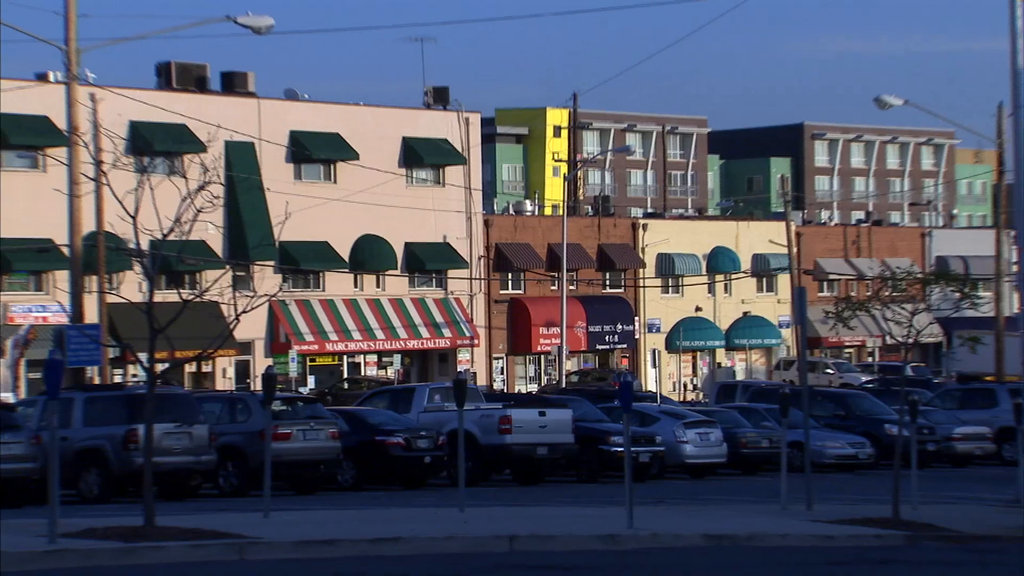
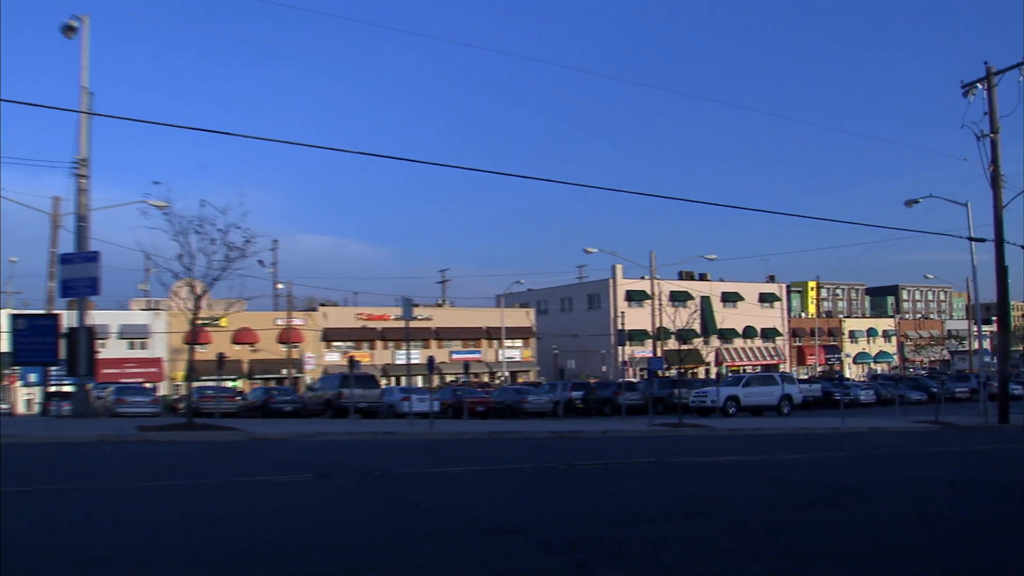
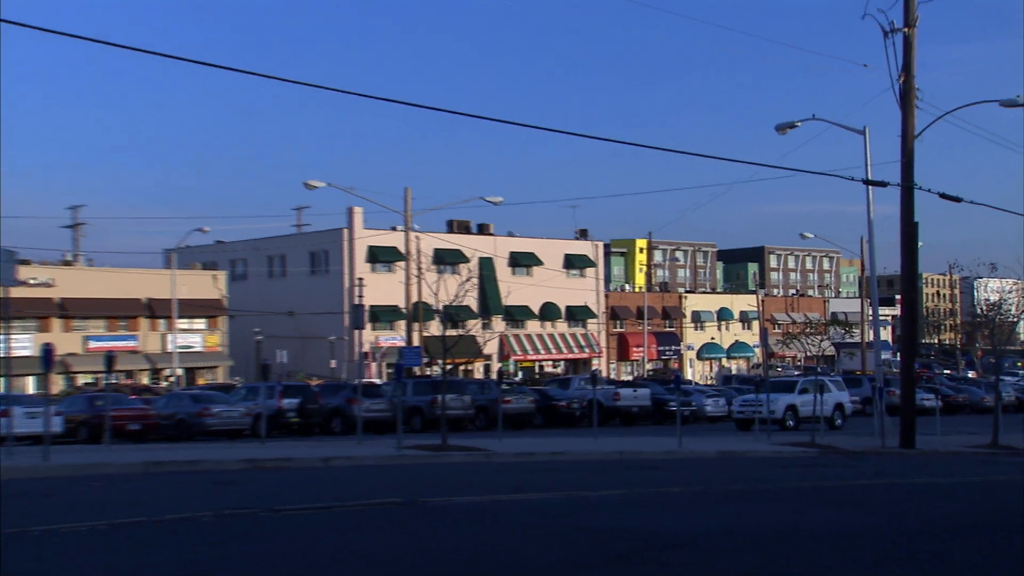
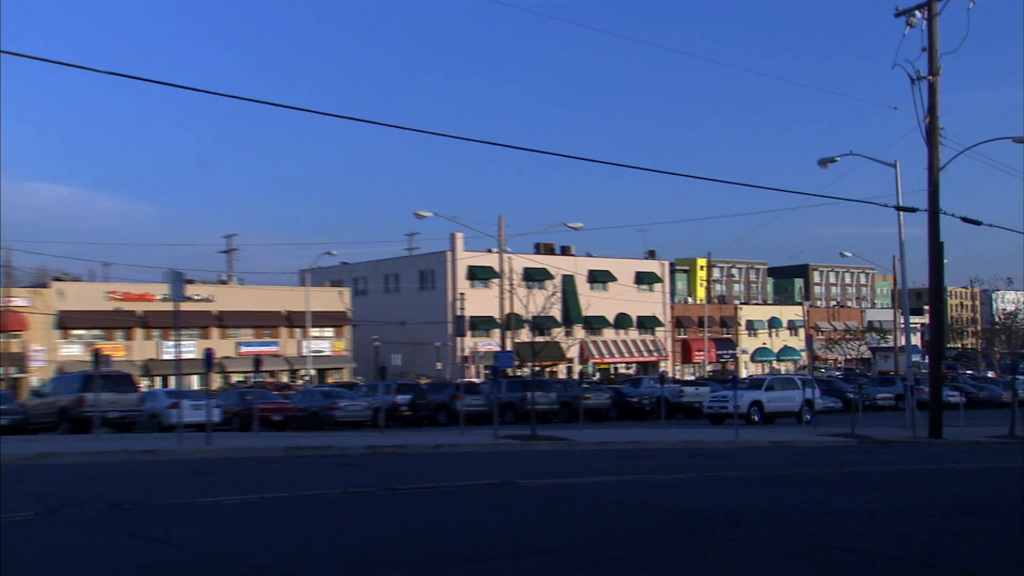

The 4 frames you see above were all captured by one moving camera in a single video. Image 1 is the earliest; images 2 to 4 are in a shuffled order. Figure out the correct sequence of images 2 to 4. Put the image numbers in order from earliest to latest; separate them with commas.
3, 4, 2
